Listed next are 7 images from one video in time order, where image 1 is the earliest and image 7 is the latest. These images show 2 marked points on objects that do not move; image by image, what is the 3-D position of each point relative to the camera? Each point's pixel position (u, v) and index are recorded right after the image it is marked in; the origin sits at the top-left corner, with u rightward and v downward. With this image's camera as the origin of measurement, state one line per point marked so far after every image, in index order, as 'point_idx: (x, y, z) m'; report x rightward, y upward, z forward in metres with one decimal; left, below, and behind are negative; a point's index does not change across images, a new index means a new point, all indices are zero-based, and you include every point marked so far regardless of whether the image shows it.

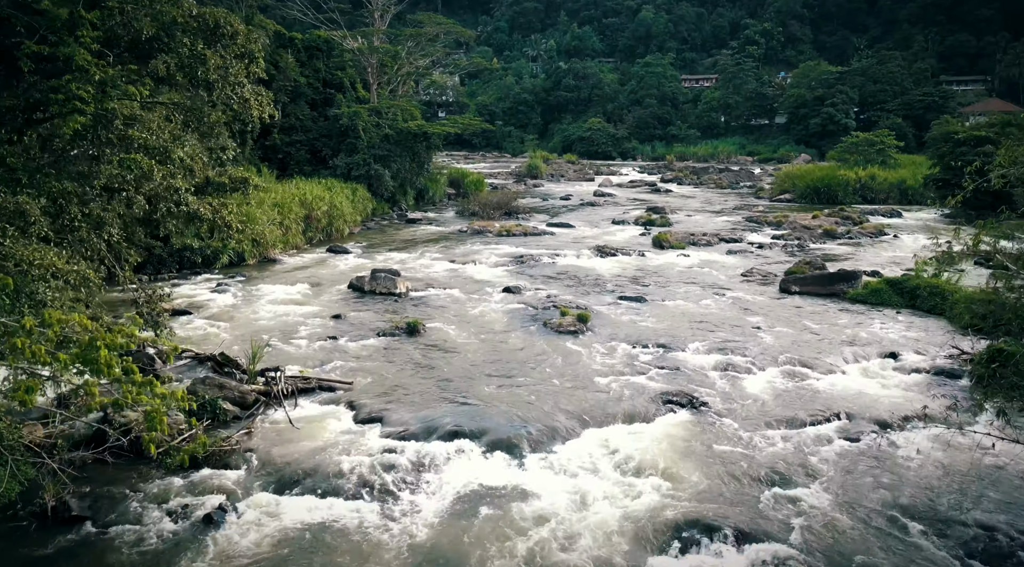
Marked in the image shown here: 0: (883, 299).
0: (+9.1, -0.4, +19.6) m
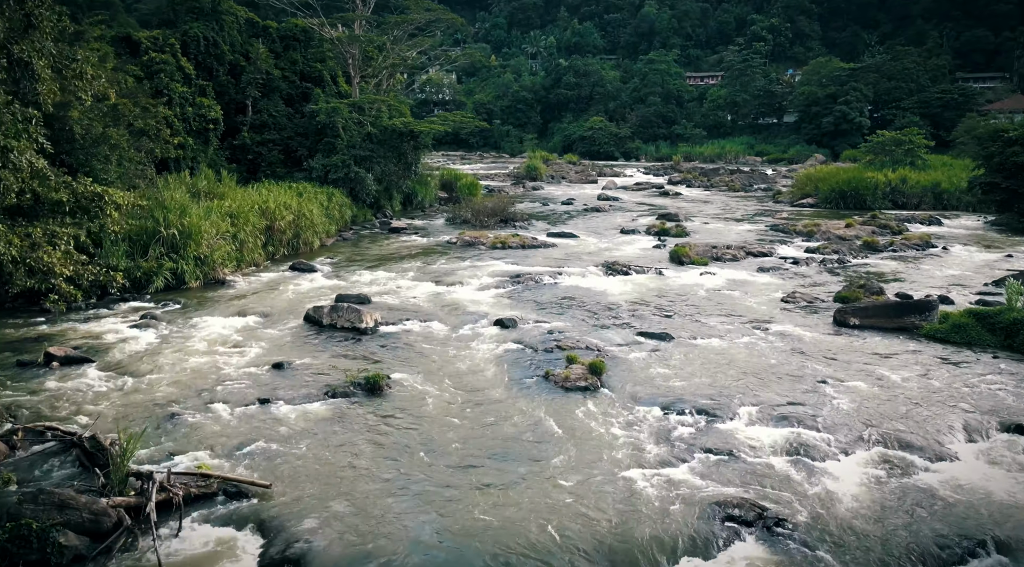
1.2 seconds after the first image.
0: (+9.0, -1.0, +15.7) m
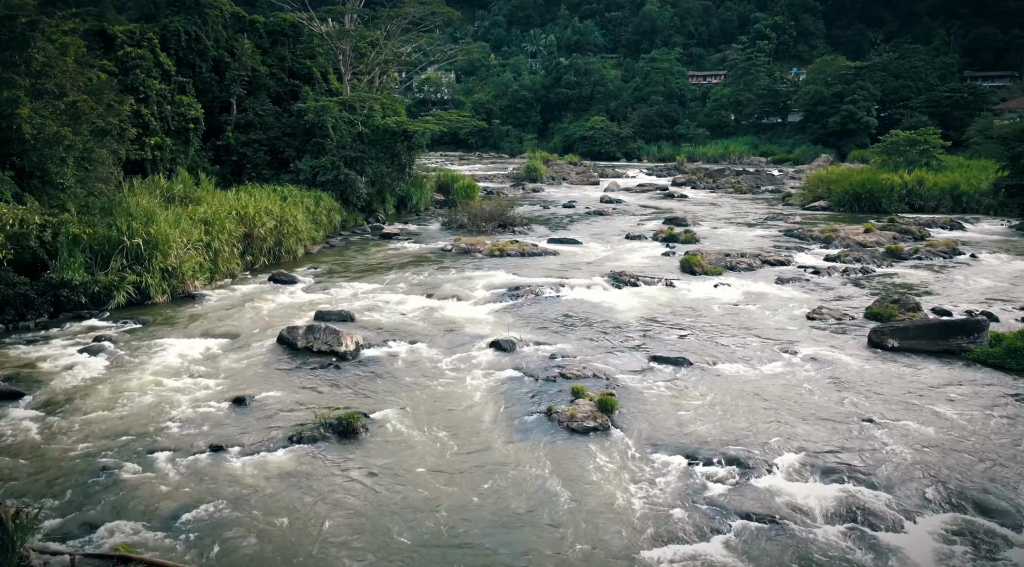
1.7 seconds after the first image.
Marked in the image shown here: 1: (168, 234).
0: (+8.9, -1.4, +13.8) m
1: (-8.0, +1.1, +18.7) m
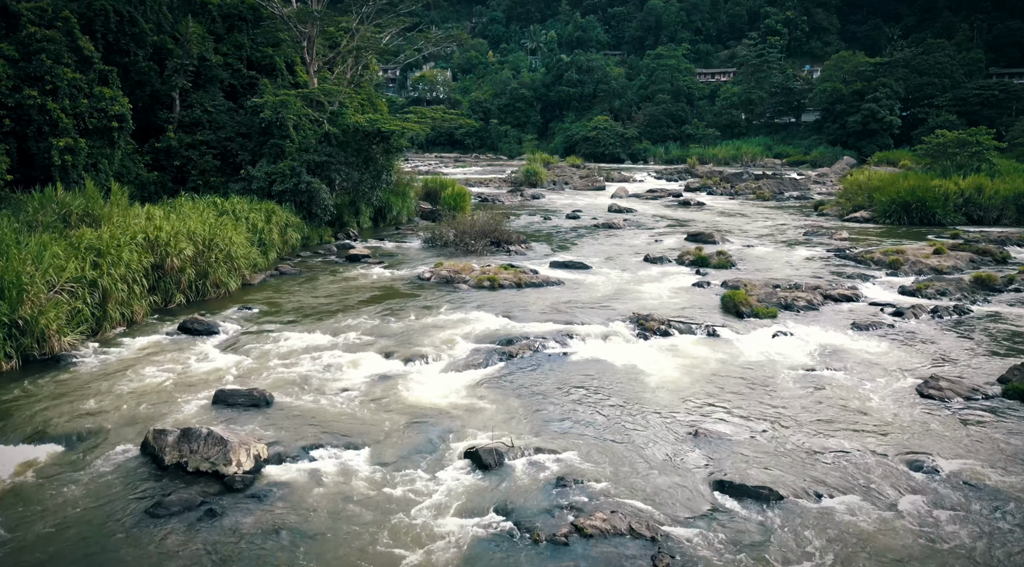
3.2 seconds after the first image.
0: (+8.8, -2.4, +8.5) m
1: (-8.2, +0.1, +13.3) m
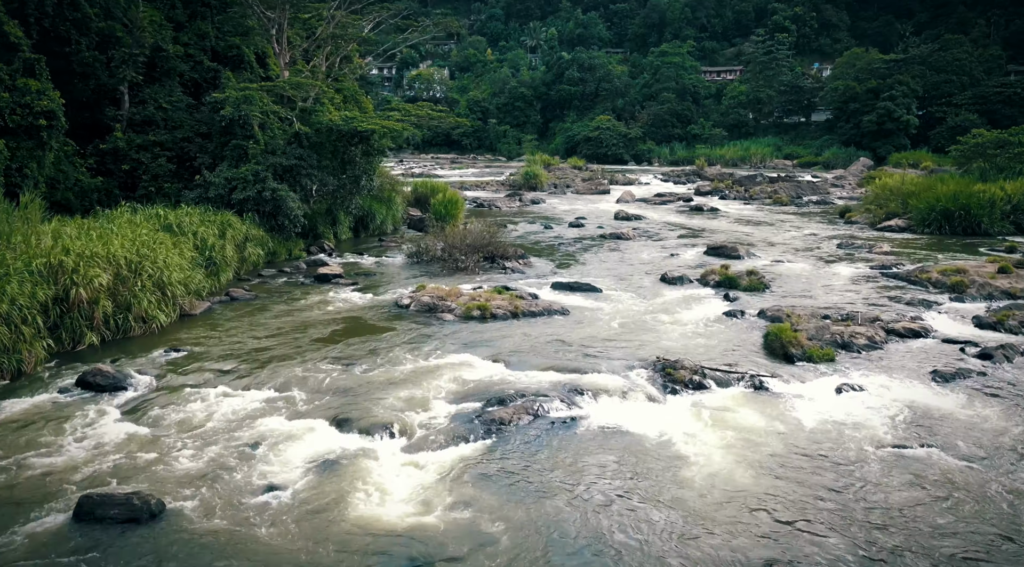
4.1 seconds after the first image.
0: (+8.6, -3.0, +5.0) m
1: (-8.3, -0.5, +9.8) m
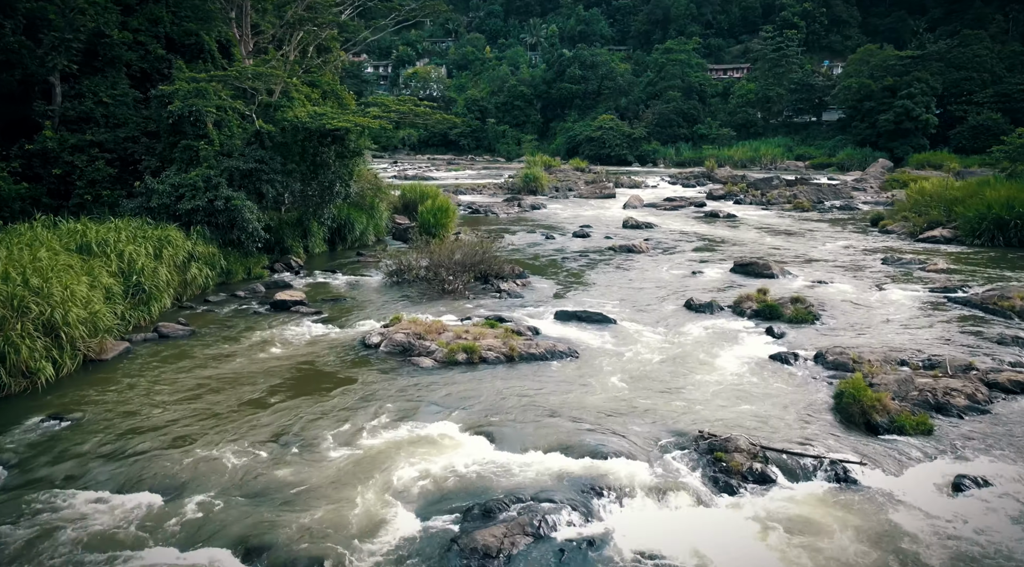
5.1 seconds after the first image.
0: (+8.5, -3.6, +1.4) m
1: (-8.4, -1.1, +6.3) m
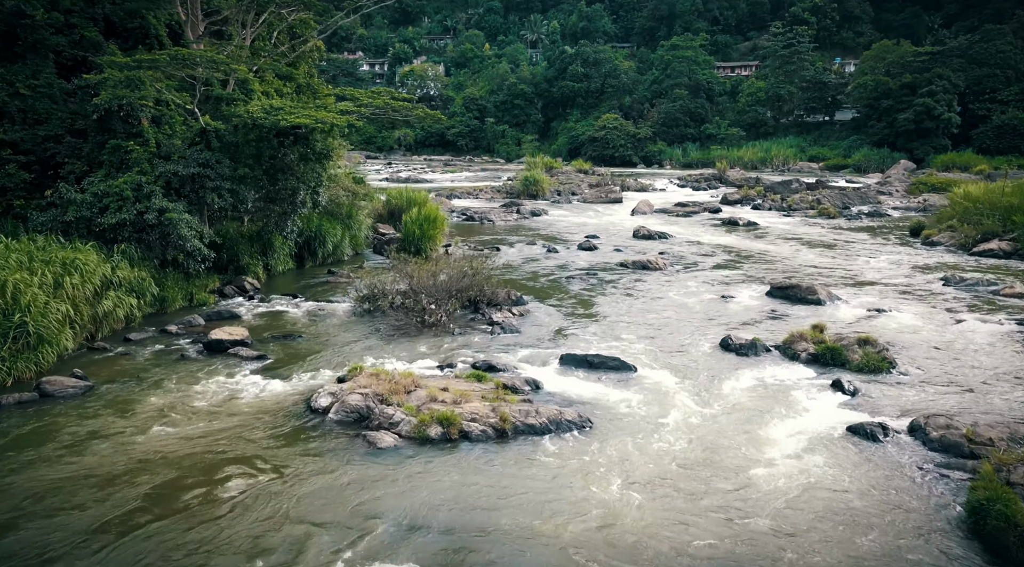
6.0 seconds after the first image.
0: (+8.4, -4.2, -2.2) m
1: (-8.6, -1.7, +2.7) m
